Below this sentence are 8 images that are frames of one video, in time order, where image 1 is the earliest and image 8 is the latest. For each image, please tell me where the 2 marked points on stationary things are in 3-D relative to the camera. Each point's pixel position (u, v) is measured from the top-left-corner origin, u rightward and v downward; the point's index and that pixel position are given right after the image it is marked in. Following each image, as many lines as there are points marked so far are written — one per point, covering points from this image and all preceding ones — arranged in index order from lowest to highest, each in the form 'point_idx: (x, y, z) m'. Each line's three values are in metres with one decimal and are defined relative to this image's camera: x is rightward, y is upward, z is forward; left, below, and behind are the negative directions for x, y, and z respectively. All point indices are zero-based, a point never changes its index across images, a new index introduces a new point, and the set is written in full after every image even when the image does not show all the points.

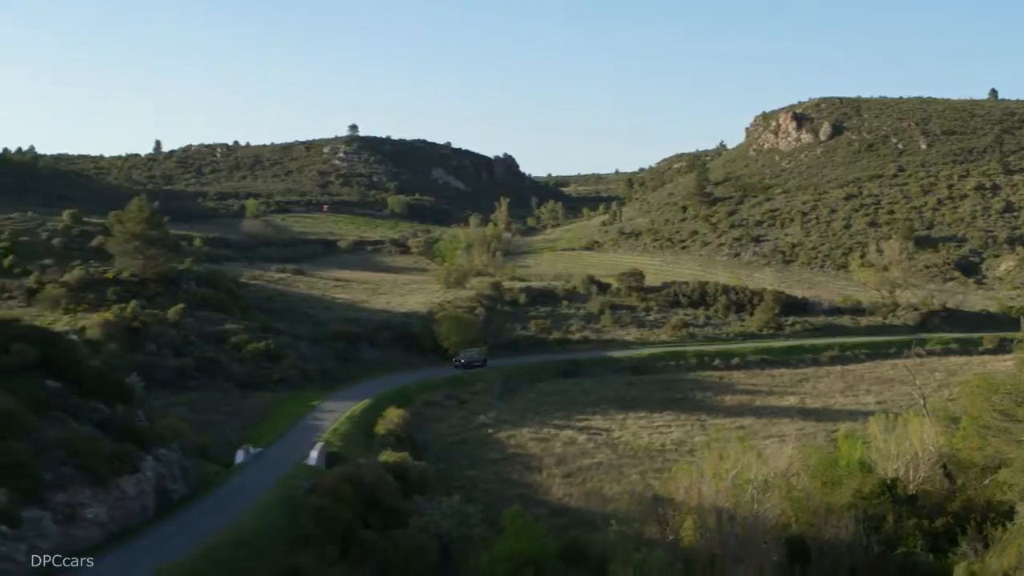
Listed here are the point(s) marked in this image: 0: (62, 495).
0: (-5.3, -2.5, +18.3) m
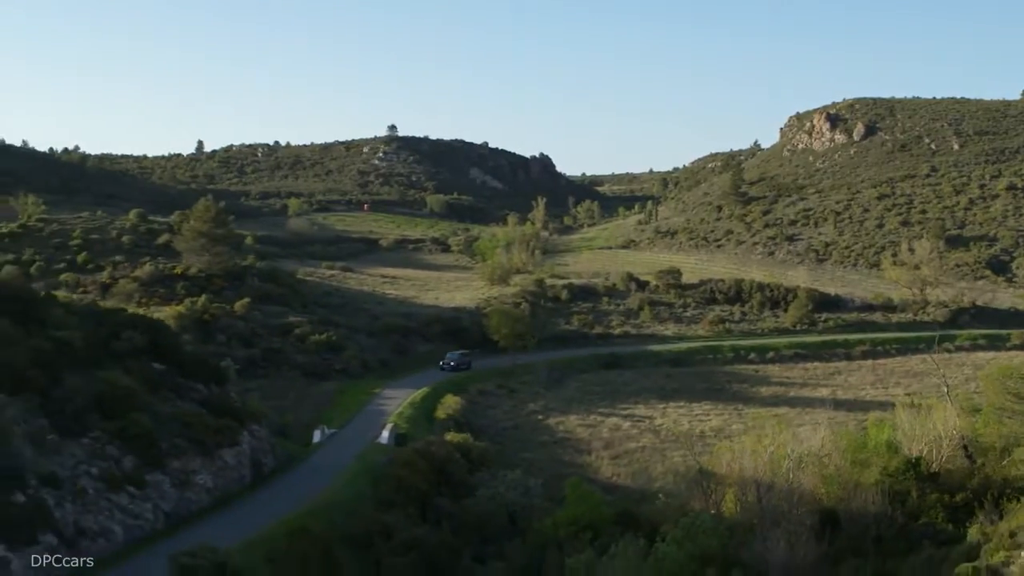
0: (-4.5, -2.3, +20.8) m
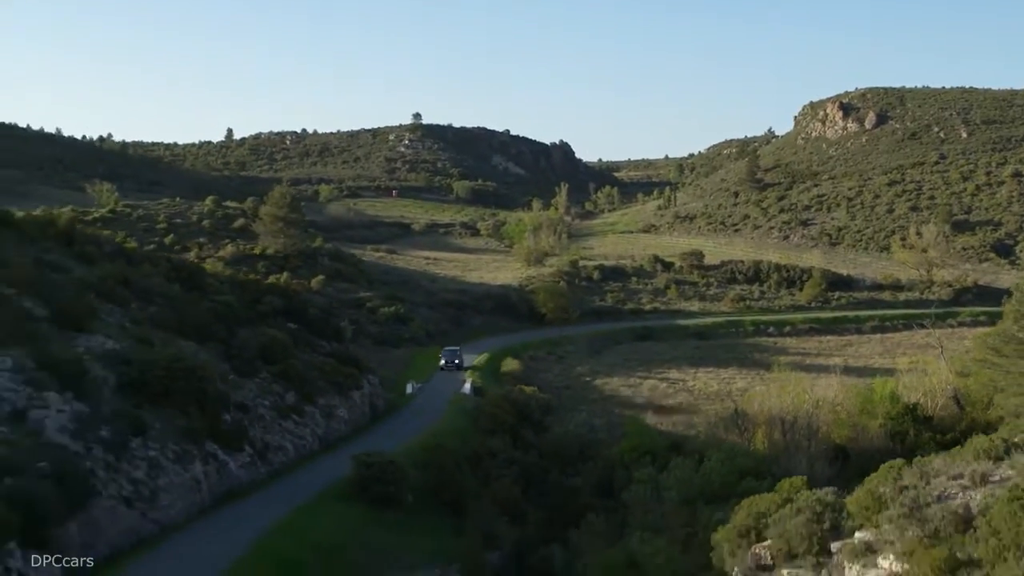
0: (-3.2, -1.9, +26.2) m
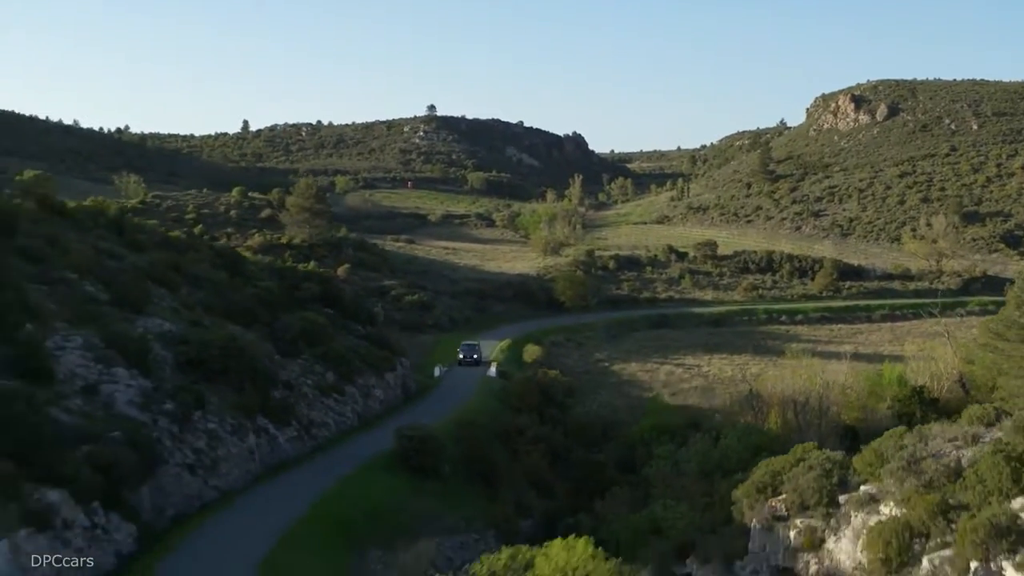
0: (-2.7, -1.6, +27.7) m
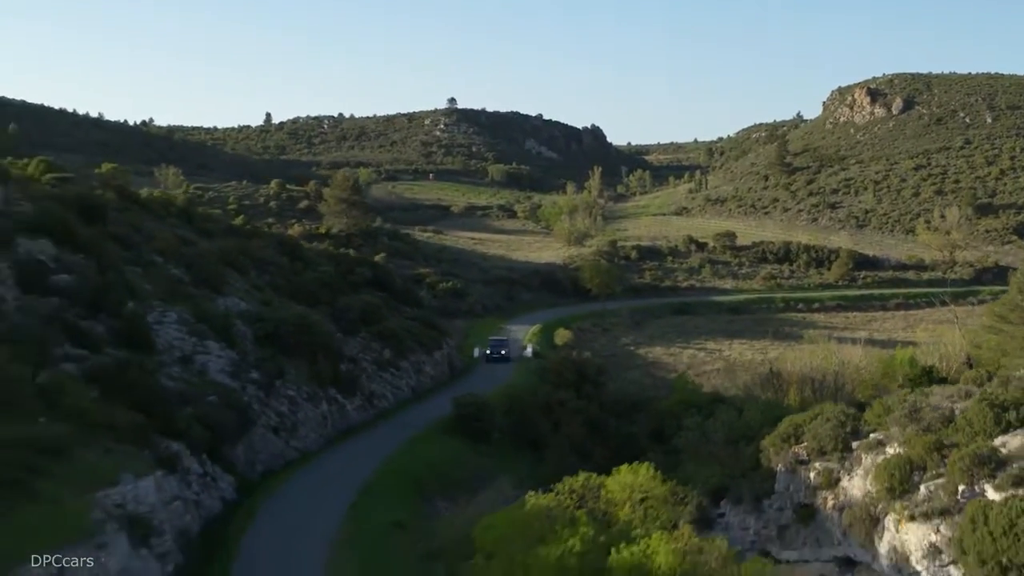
0: (-2.0, -1.3, +30.1) m
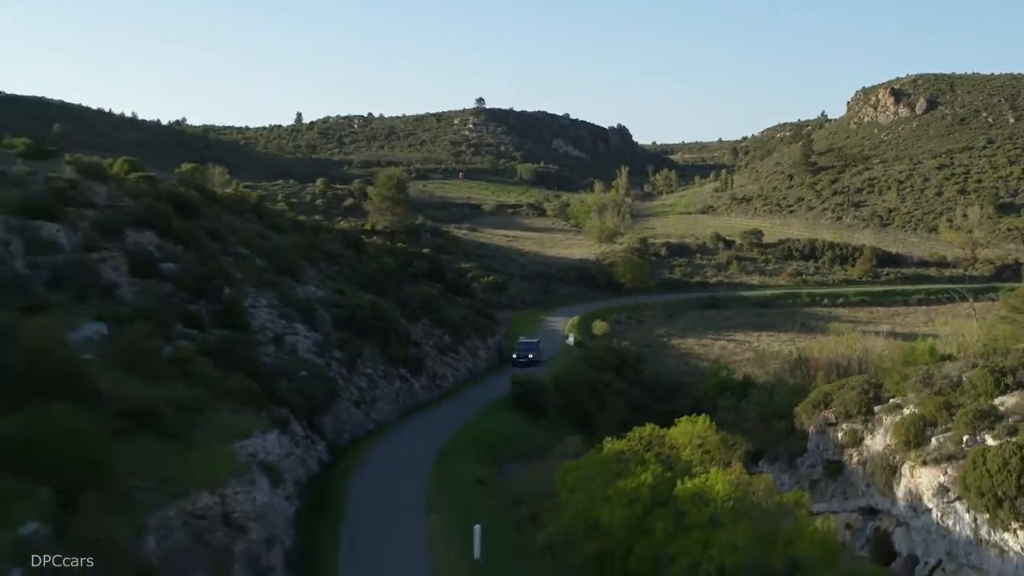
0: (-0.9, -1.1, +32.7) m
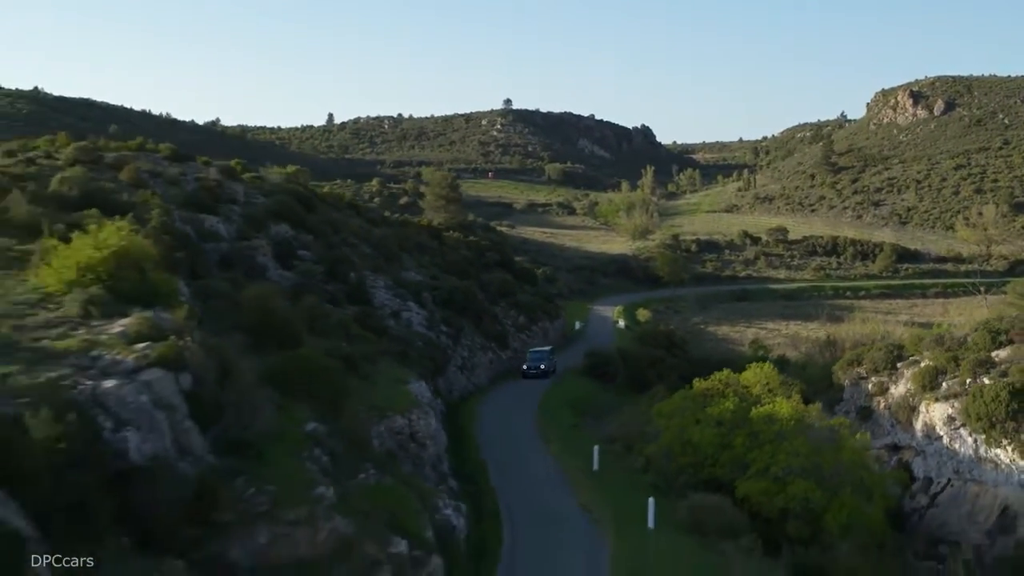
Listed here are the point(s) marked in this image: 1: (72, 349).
0: (+0.7, -0.8, +37.4) m
1: (-3.9, -0.5, +13.9) m
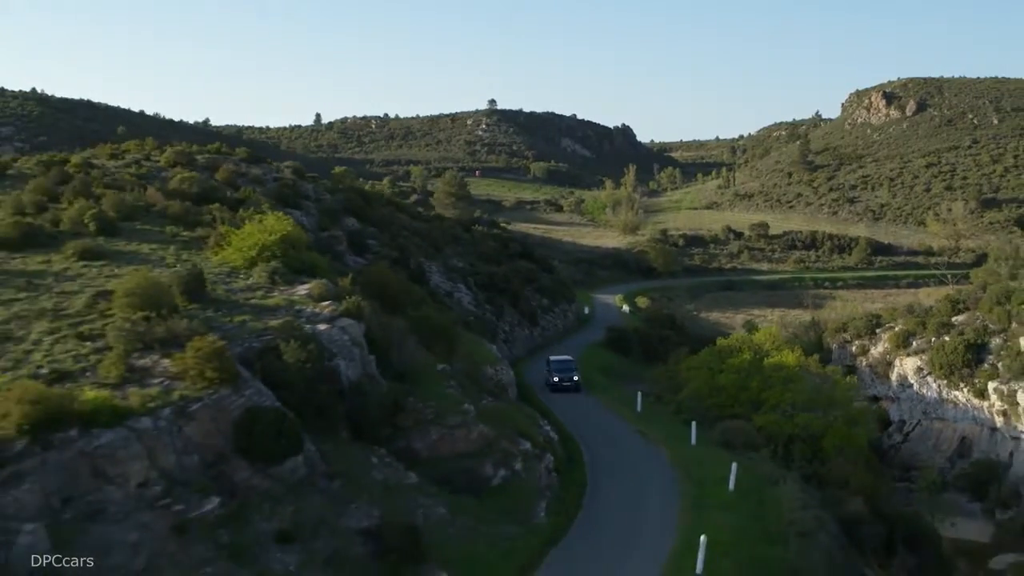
0: (+1.4, -0.5, +42.5) m
1: (-2.9, -0.2, +19.0) m
